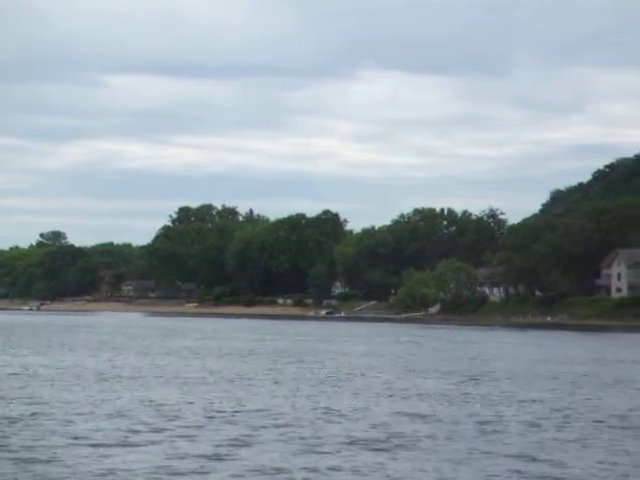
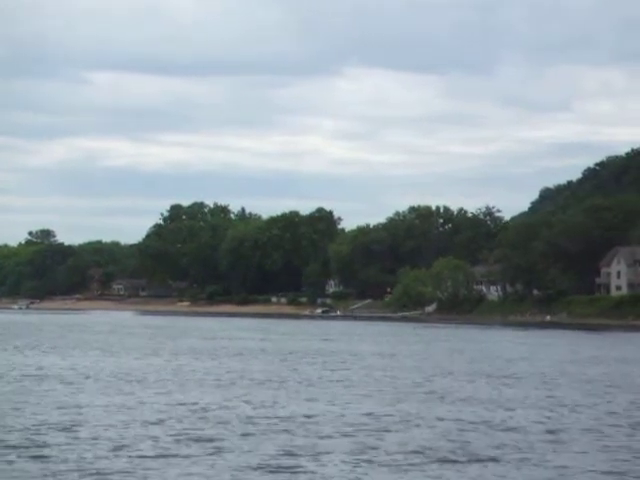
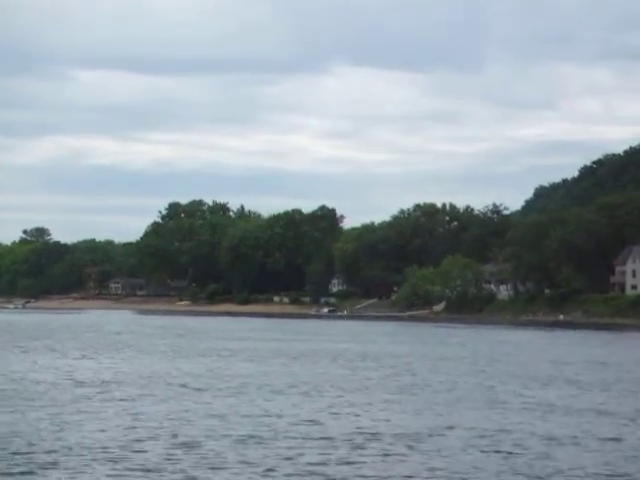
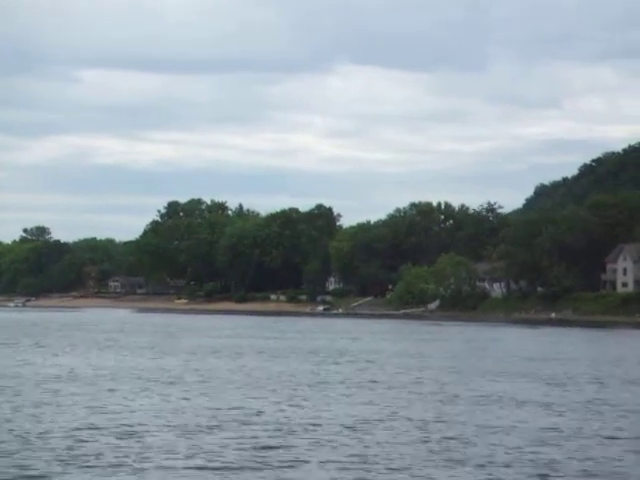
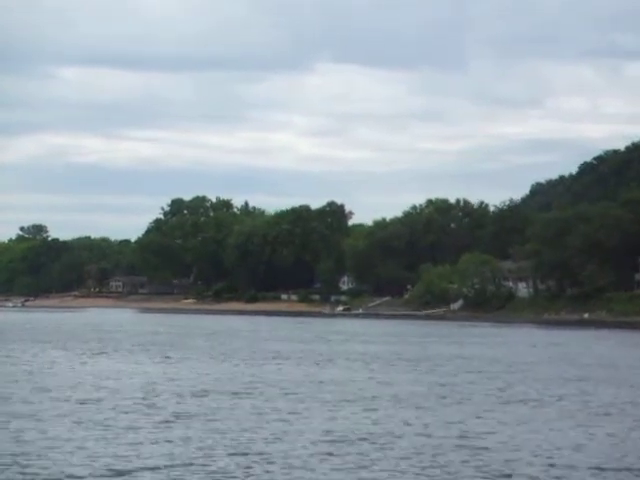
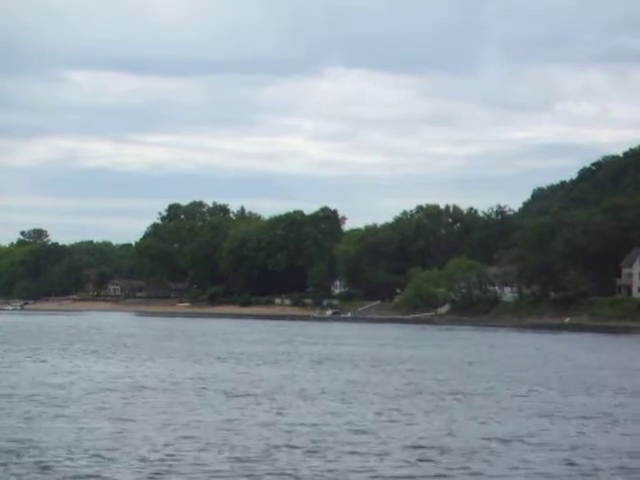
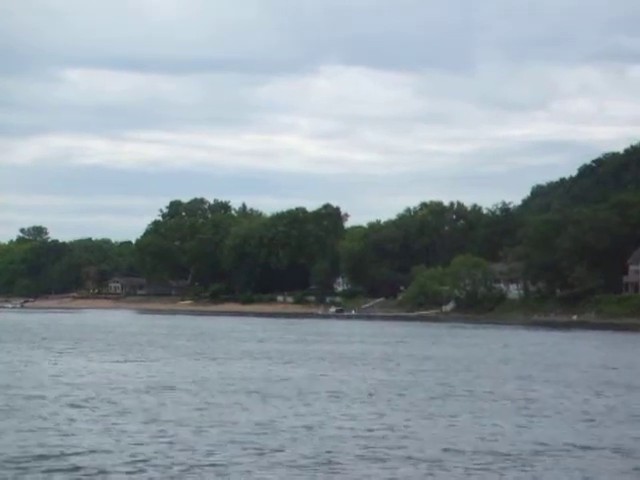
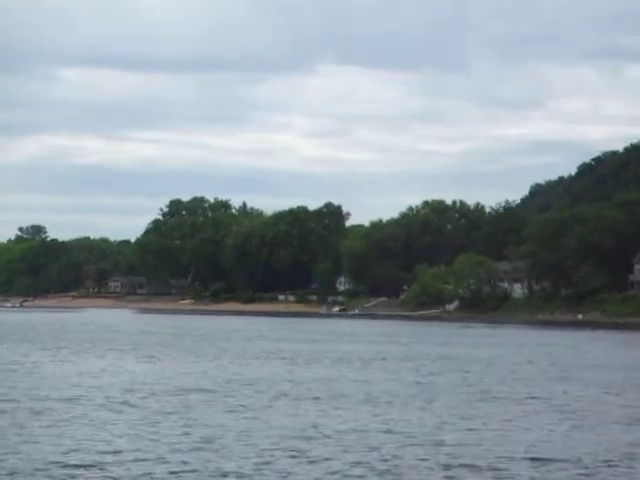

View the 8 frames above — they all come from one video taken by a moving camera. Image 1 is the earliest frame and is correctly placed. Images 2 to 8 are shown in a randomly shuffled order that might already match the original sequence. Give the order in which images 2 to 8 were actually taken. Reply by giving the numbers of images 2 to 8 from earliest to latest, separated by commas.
2, 4, 3, 6, 7, 8, 5
